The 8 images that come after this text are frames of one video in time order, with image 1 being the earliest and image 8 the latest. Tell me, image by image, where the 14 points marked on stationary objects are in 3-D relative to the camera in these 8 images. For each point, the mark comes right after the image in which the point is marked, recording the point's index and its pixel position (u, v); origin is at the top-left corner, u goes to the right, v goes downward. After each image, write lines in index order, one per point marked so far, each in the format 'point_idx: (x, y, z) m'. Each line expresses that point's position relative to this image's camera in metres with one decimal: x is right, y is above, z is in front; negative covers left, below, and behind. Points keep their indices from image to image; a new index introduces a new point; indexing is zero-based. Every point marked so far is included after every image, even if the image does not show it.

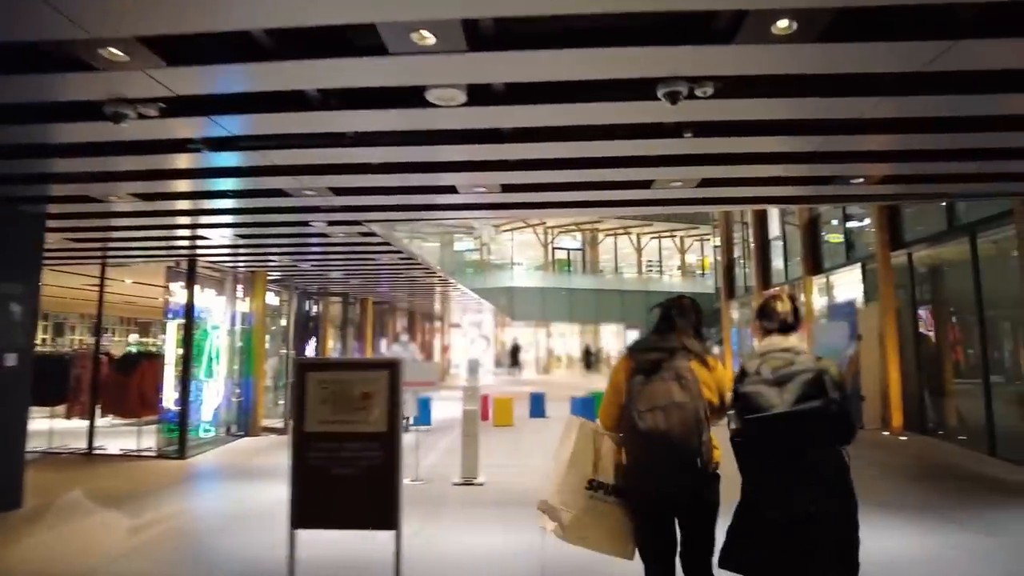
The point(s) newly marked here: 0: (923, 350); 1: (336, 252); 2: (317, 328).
0: (+7.3, -1.1, +11.4) m
1: (-3.2, +0.6, +11.5) m
2: (-4.8, -1.0, +15.8) m
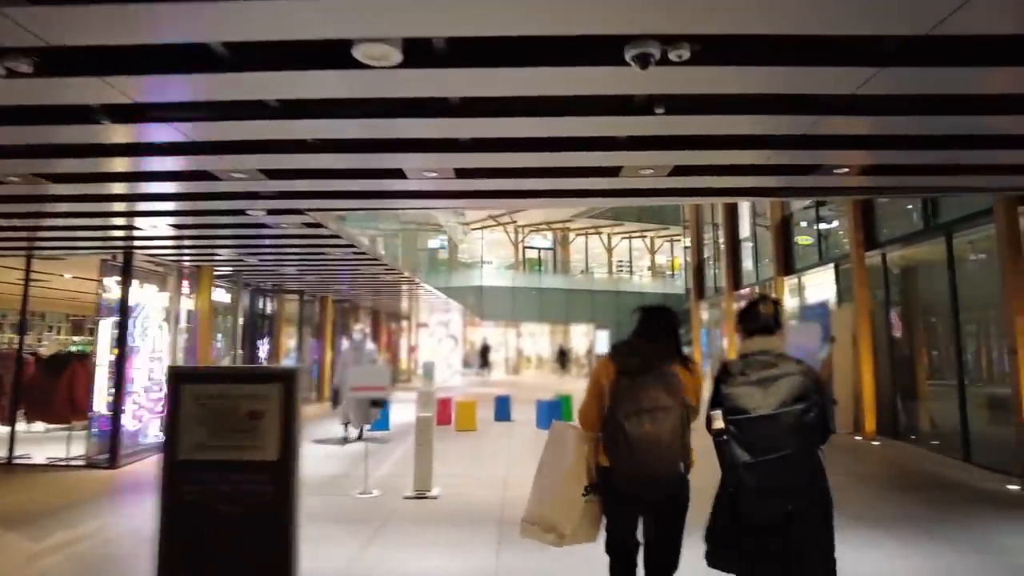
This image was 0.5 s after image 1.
0: (+6.7, -1.1, +11.1) m
1: (-3.8, +0.7, +10.8) m
2: (-5.7, -0.9, +15.0) m
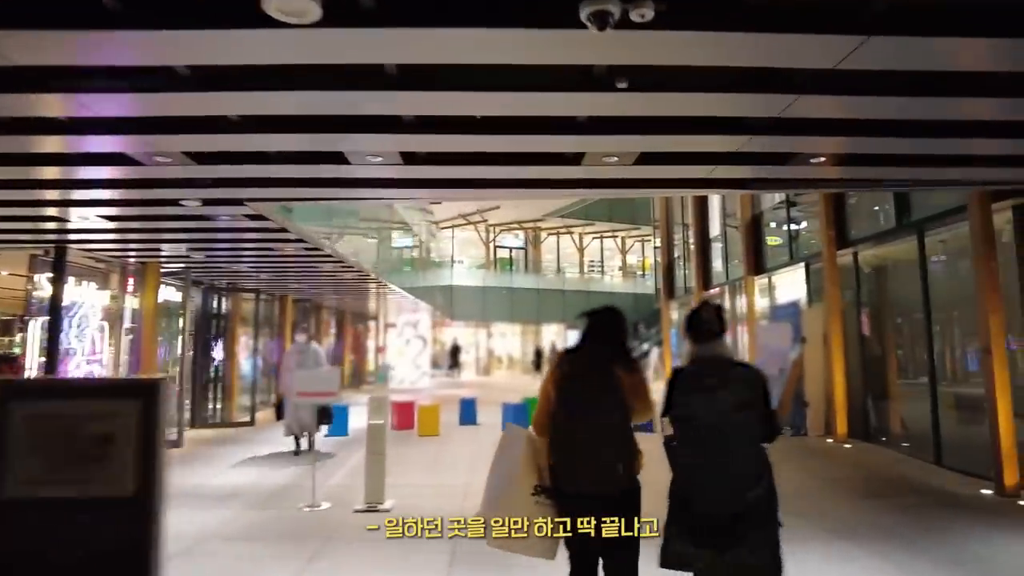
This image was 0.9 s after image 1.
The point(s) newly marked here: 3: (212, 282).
0: (+6.1, -1.1, +11.0) m
1: (-4.3, +0.7, +10.2) m
2: (-6.4, -0.9, +14.3) m
3: (-6.3, +0.1, +13.5) m
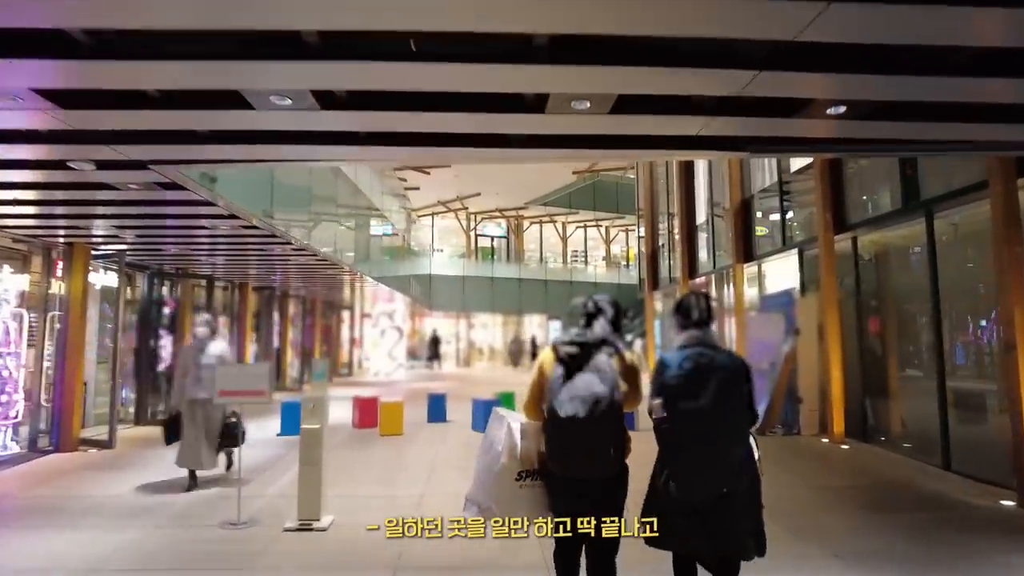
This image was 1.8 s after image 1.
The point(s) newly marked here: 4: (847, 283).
0: (+5.6, -0.9, +10.2) m
1: (-4.8, +1.0, +9.2) m
2: (-7.0, -0.6, +13.2) m
3: (-6.9, +0.4, +12.4) m
4: (+5.4, +0.1, +10.3) m
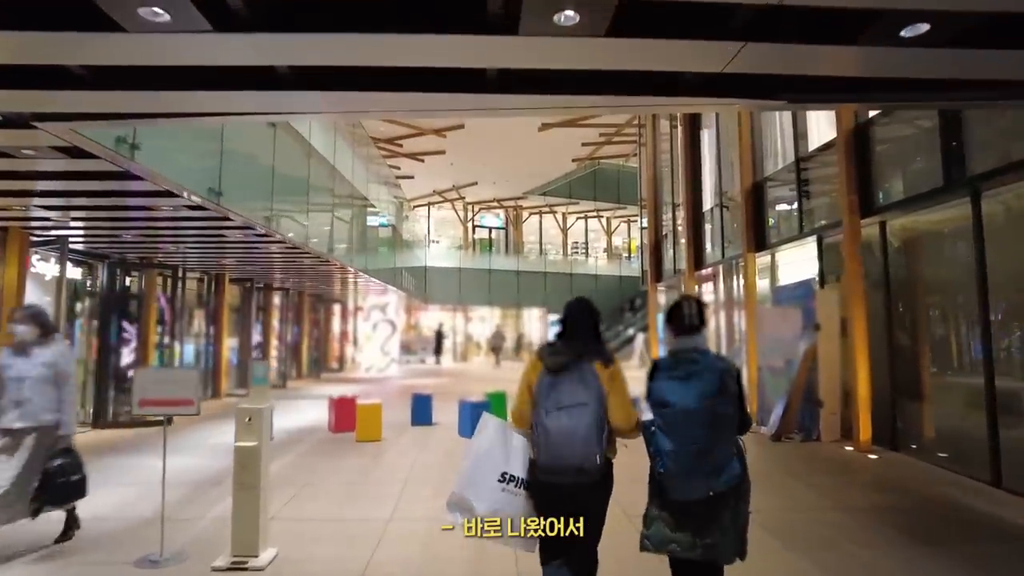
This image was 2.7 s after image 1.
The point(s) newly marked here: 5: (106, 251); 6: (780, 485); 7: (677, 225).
0: (+5.4, -0.8, +9.2) m
1: (-5.0, +1.1, +8.1) m
2: (-7.1, -0.4, +12.2) m
3: (-7.0, +0.6, +11.4) m
4: (+5.2, +0.2, +9.3) m
5: (-7.0, +0.6, +11.1) m
6: (+3.1, -2.3, +7.5) m
7: (+4.9, +1.9, +18.9) m
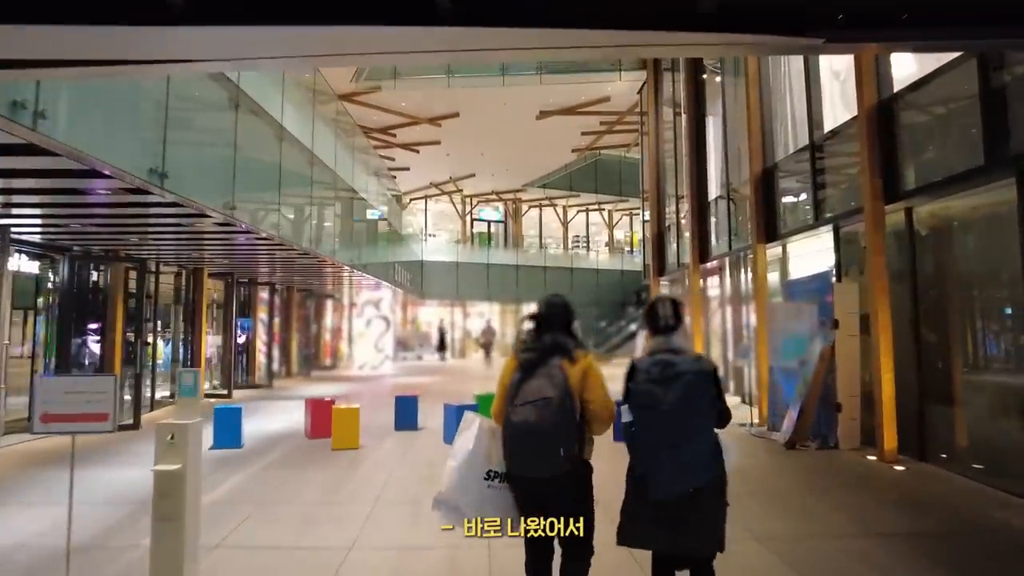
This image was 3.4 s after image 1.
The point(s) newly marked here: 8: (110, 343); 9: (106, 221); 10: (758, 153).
0: (+5.3, -0.7, +8.3) m
1: (-5.1, +1.2, +7.4) m
2: (-7.2, -0.3, +11.4) m
3: (-7.2, +0.7, +10.6) m
4: (+5.1, +0.3, +8.5) m
5: (-7.1, +0.7, +10.3) m
6: (+3.0, -2.3, +6.7) m
7: (+4.7, +2.0, +18.1) m
8: (-7.1, -1.0, +11.5) m
9: (-5.9, +1.0, +9.5) m
10: (+4.6, +2.5, +12.2) m
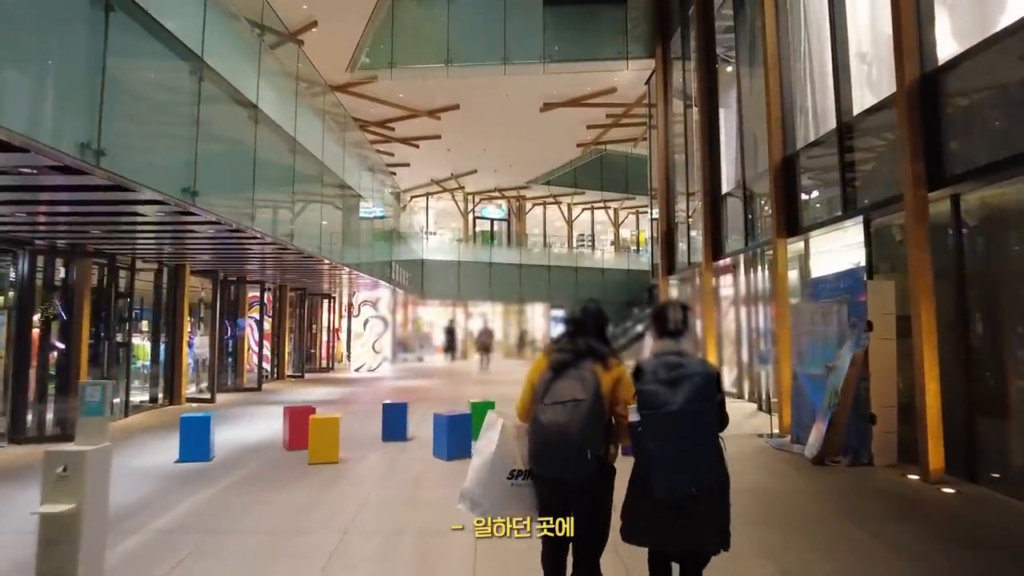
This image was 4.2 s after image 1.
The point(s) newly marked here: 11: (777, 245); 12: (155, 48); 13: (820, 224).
0: (+5.2, -0.7, +7.4) m
1: (-5.2, +1.2, +6.5) m
2: (-7.3, -0.3, +10.6) m
3: (-7.2, +0.7, +9.8) m
4: (+5.1, +0.3, +7.5) m
5: (-7.2, +0.8, +9.5) m
6: (+2.9, -2.2, +5.8) m
7: (+4.8, +2.1, +17.2) m
8: (-7.1, -0.9, +10.7) m
9: (-6.0, +1.0, +8.7) m
10: (+4.6, +2.6, +11.3) m
11: (+4.5, +0.7, +11.0) m
12: (-4.8, +3.3, +8.8) m
13: (+4.9, +1.0, +10.2) m
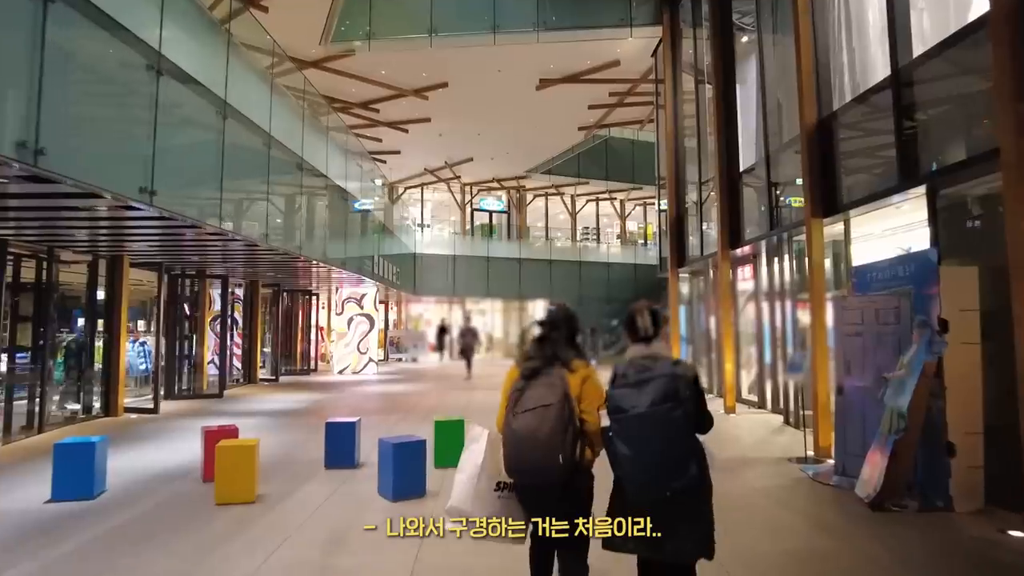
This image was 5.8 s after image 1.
0: (+4.9, -0.5, +5.5) m
1: (-5.5, +1.3, +4.7) m
2: (-7.6, -0.2, +8.9) m
3: (-7.5, +0.8, +8.0) m
4: (+4.7, +0.4, +5.6) m
5: (-7.5, +0.9, +7.7) m
6: (+2.5, -2.1, +4.0) m
7: (+4.5, +2.2, +15.2) m
8: (-7.4, -0.8, +8.9) m
9: (-6.3, +1.1, +6.9) m
10: (+4.3, +2.7, +9.3) m
11: (+4.2, +0.9, +9.1) m
12: (-5.2, +3.4, +7.0) m
13: (+4.6, +1.1, +8.3) m
